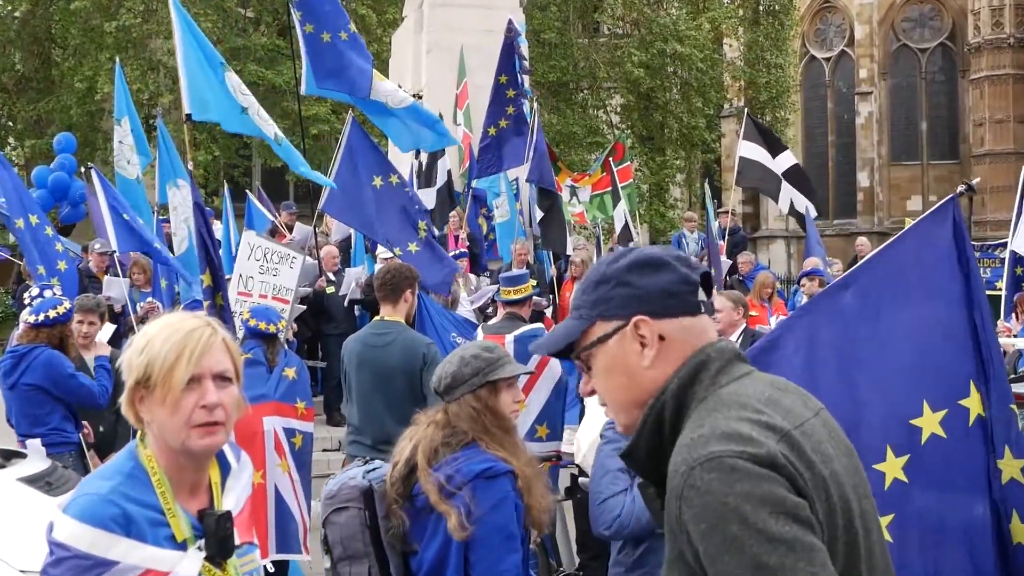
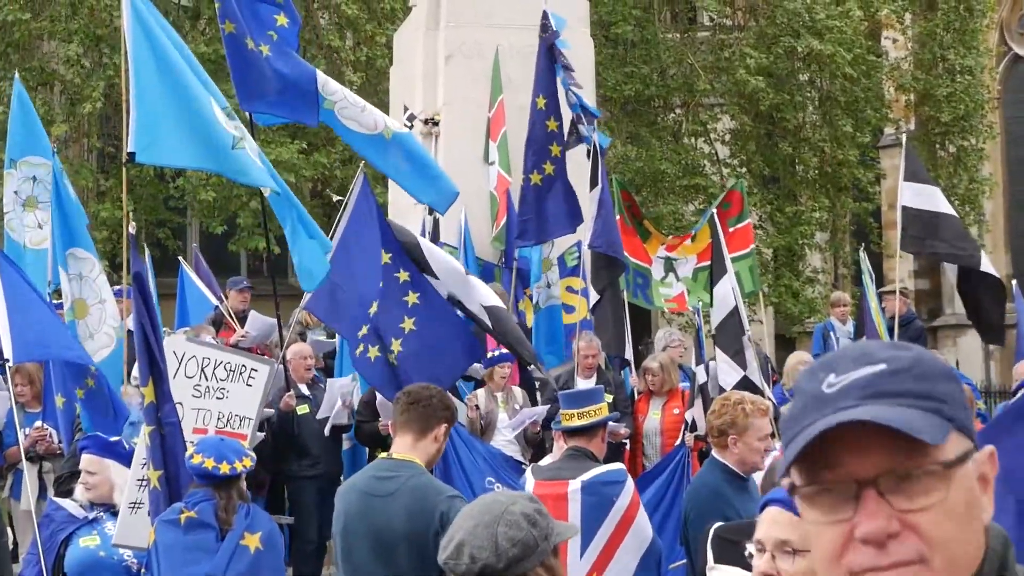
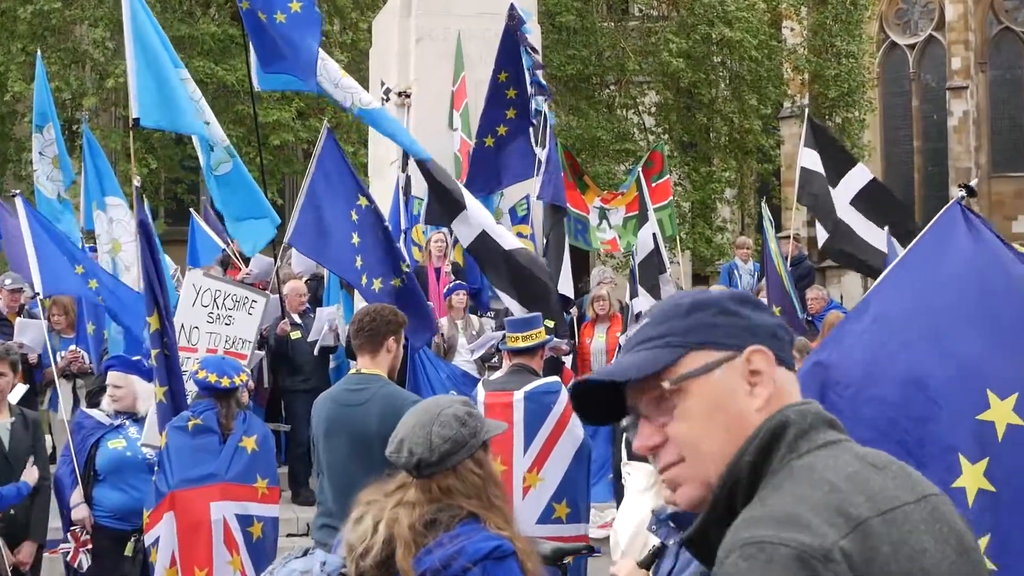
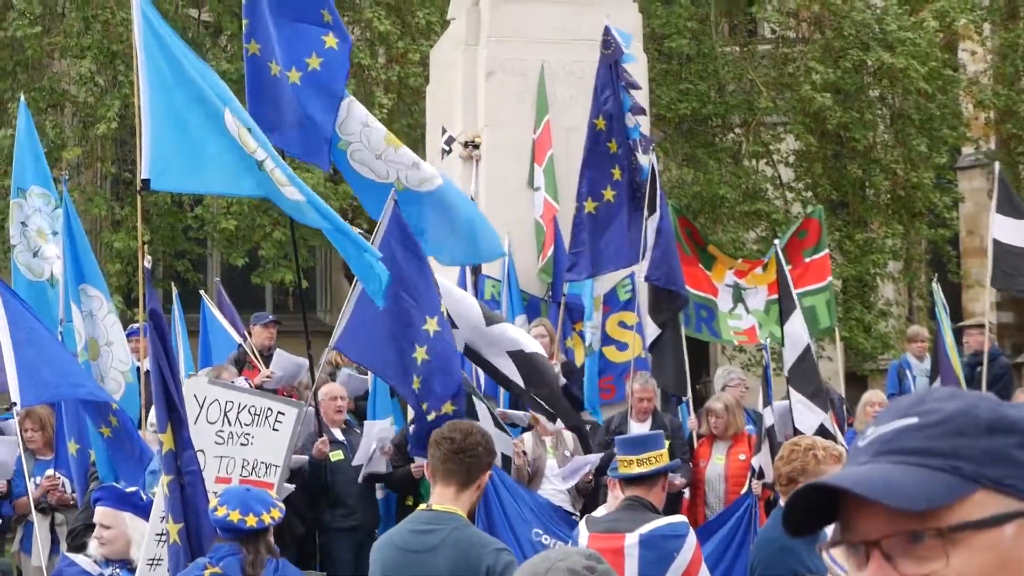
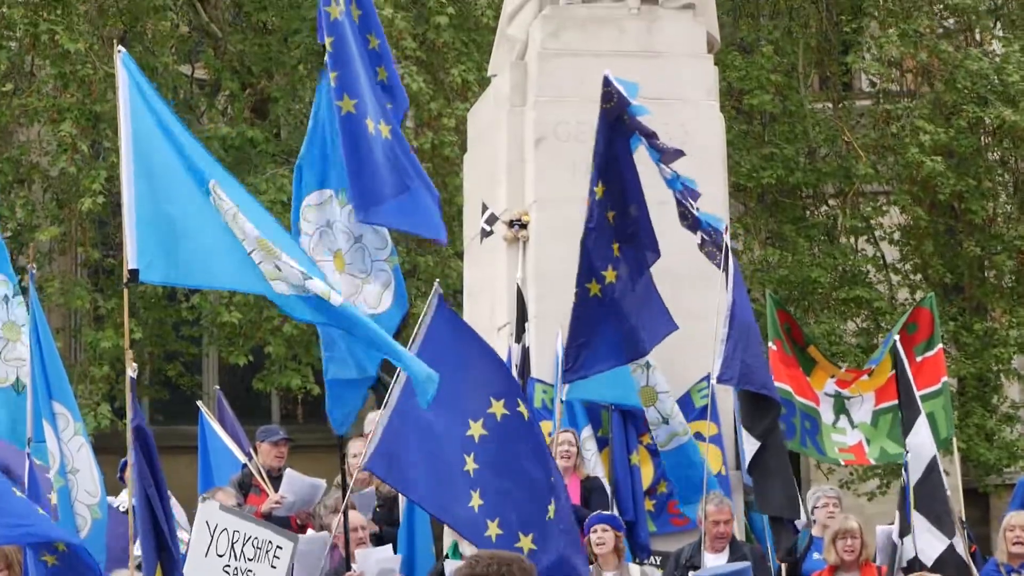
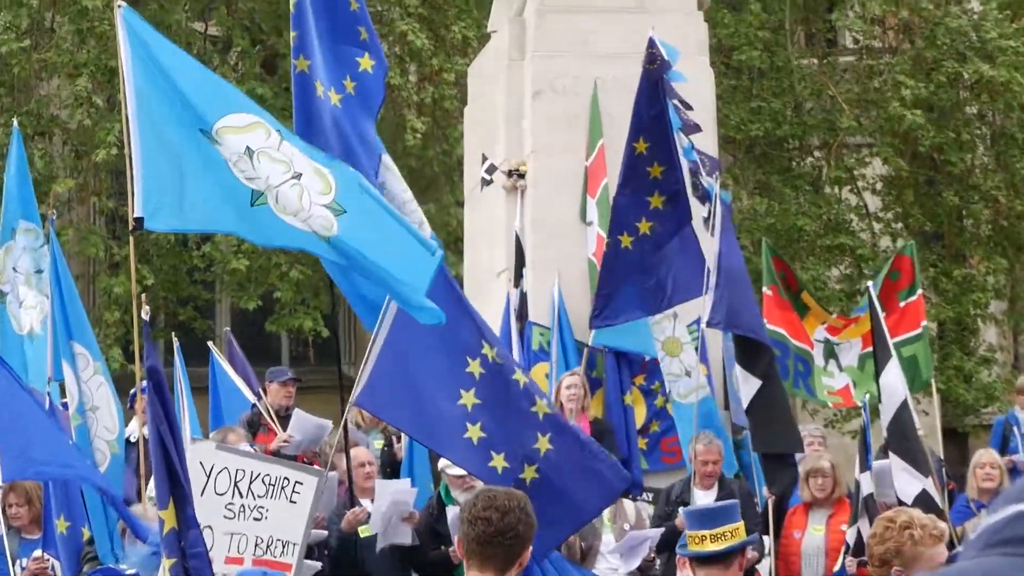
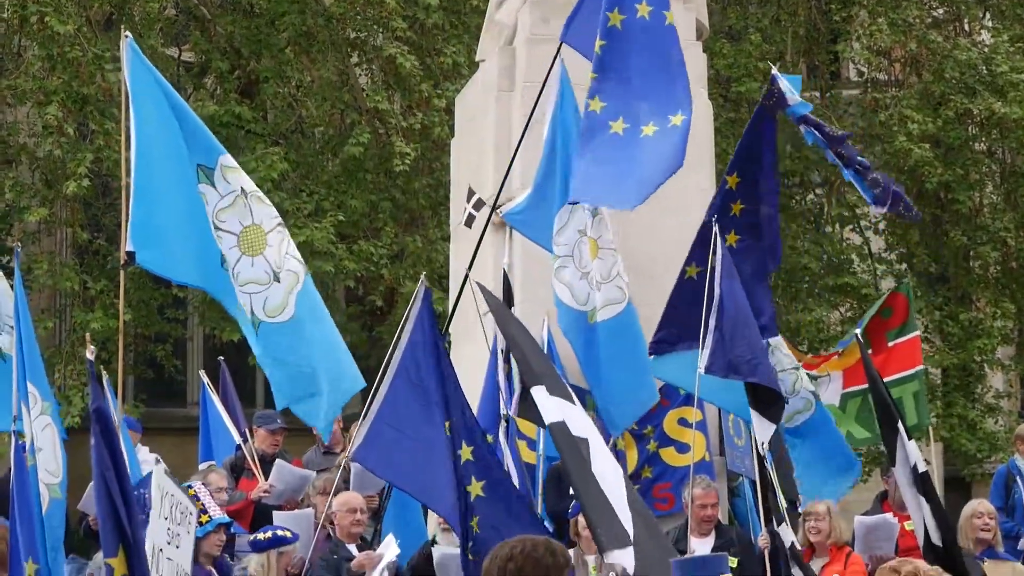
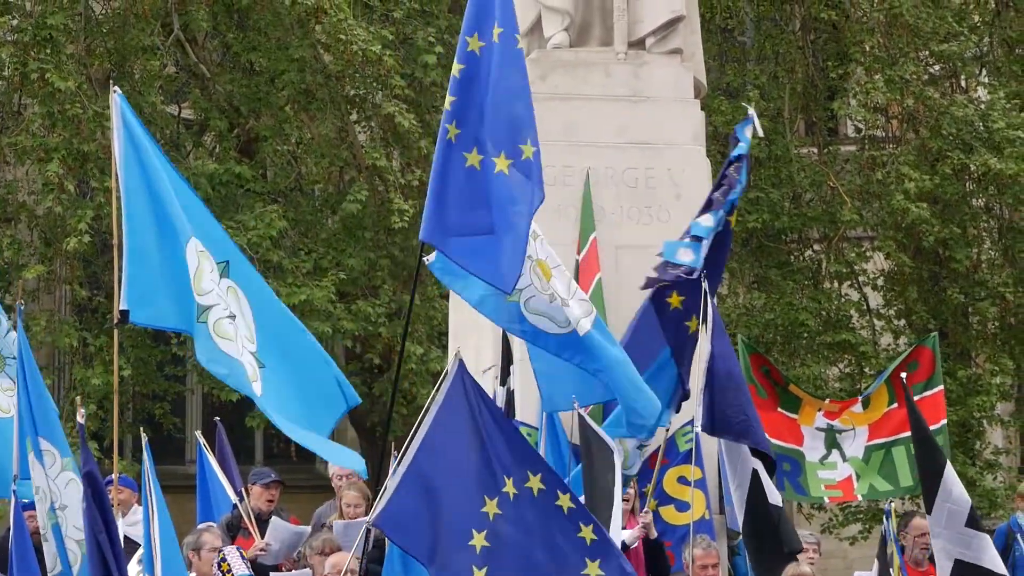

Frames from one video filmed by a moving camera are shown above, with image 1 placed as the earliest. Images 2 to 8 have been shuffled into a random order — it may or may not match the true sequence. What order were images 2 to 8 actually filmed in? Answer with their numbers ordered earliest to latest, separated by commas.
3, 2, 4, 6, 5, 8, 7
